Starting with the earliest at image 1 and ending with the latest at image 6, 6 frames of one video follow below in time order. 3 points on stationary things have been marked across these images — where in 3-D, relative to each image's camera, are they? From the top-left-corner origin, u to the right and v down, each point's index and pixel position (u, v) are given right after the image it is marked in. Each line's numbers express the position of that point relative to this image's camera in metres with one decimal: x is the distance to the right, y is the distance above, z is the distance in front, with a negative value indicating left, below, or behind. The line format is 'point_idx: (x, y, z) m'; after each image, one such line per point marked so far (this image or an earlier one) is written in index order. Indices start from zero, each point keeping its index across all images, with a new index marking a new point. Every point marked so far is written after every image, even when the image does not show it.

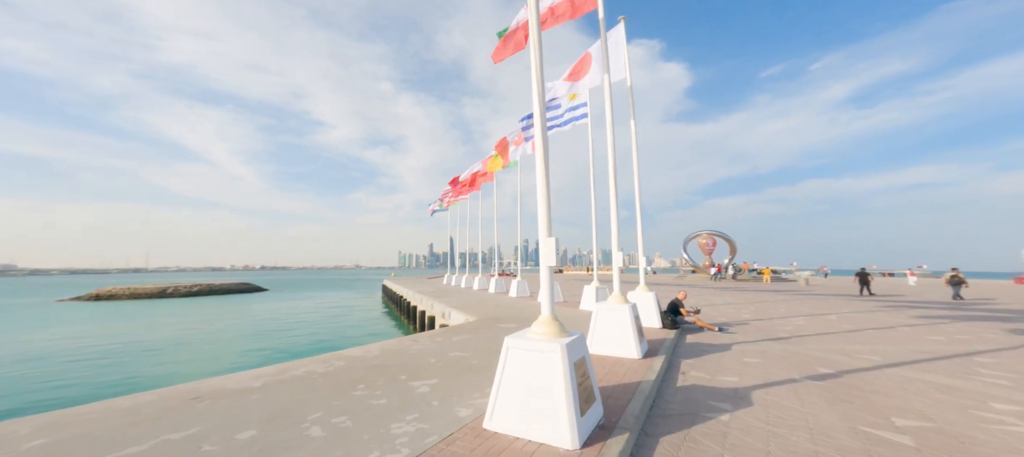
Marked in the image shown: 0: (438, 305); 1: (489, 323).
0: (-2.5, -2.6, +13.0) m
1: (-0.5, -2.0, +7.8) m
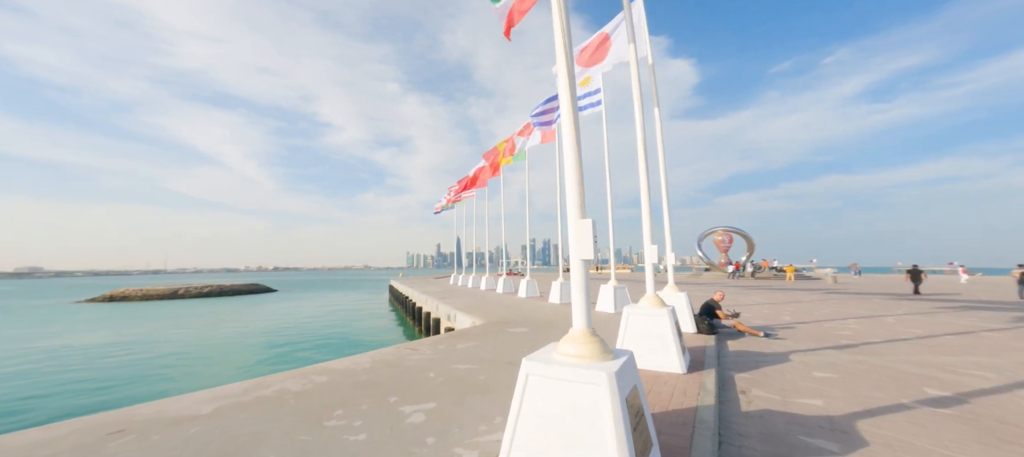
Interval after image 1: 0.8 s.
0: (-2.2, -2.5, +12.3) m
1: (-0.3, -1.9, +7.1) m
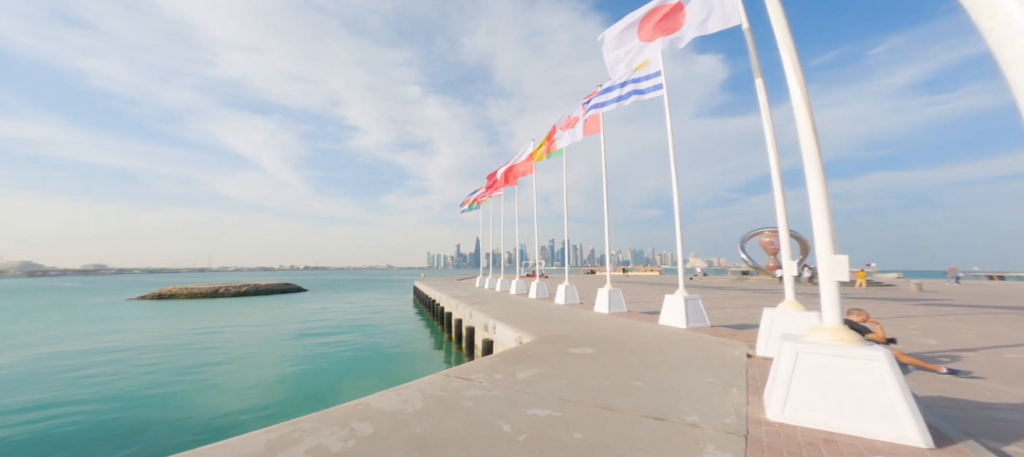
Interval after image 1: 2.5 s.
0: (-1.0, -2.6, +11.4) m
1: (+0.7, -1.9, +6.1) m
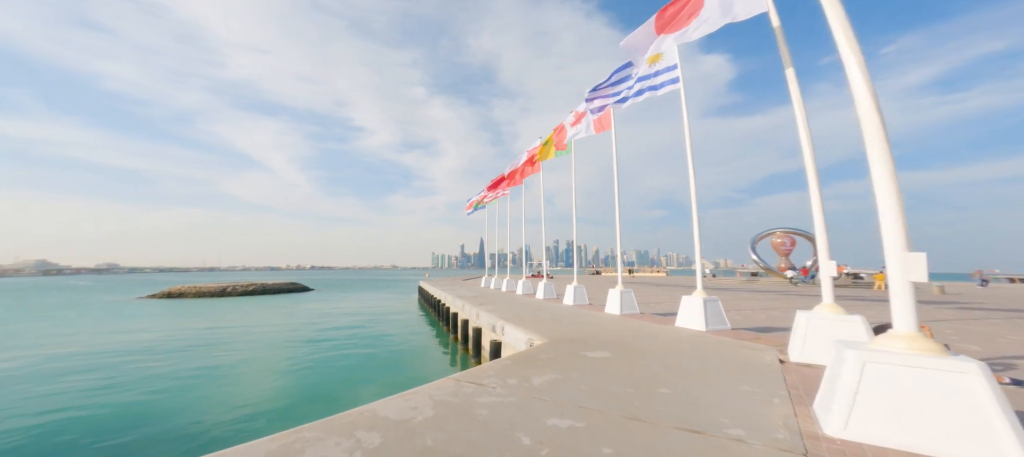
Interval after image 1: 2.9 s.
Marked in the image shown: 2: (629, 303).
0: (-0.8, -2.5, +11.2) m
1: (+0.8, -1.8, +5.8) m
2: (+3.1, -2.0, +10.1) m
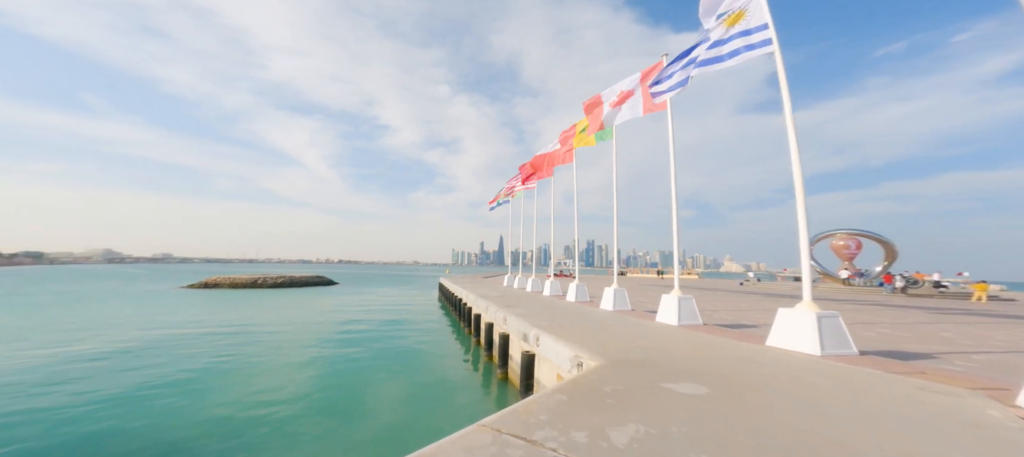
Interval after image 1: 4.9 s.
0: (+0.1, -2.3, +9.7) m
1: (+1.4, -1.7, +4.2) m
2: (+3.9, -1.8, +8.4) m
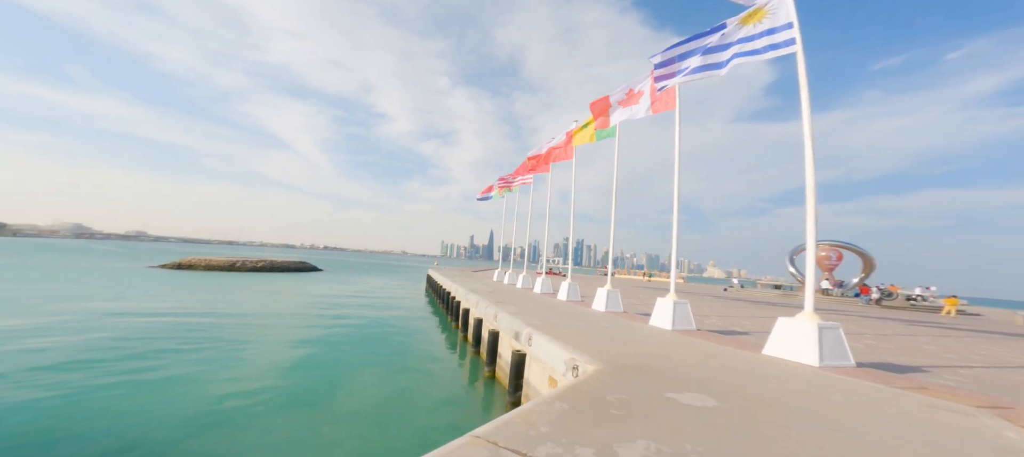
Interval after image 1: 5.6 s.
0: (-0.2, -2.2, +9.5) m
1: (+1.4, -1.7, +4.1) m
2: (+3.7, -1.9, +8.3) m
